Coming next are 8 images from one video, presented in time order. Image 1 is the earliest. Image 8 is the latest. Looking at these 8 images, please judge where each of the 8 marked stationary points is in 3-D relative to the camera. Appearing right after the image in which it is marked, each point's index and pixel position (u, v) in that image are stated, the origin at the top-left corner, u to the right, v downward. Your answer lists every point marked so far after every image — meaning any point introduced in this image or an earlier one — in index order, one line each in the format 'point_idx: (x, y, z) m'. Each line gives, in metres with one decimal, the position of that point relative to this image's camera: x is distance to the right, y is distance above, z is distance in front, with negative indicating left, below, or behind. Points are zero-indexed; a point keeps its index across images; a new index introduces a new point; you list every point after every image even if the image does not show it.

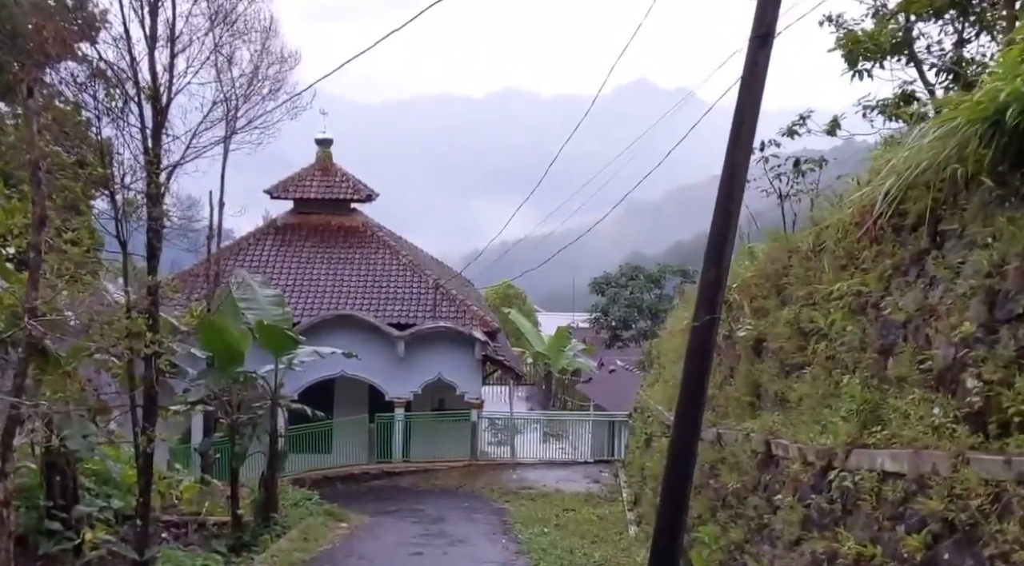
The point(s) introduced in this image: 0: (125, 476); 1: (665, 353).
0: (-4.1, -2.1, +12.0) m
1: (+2.2, -1.0, +16.2) m
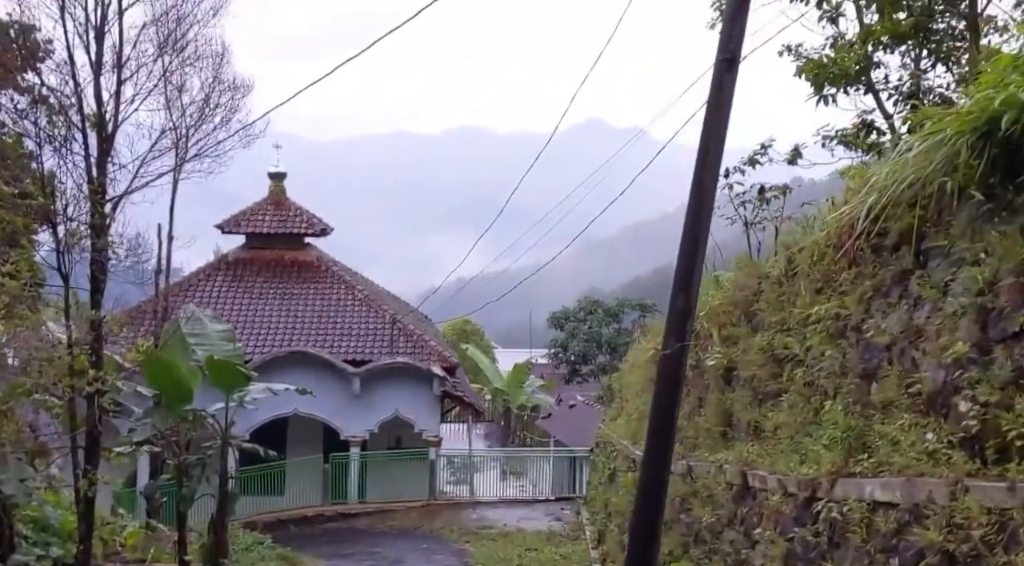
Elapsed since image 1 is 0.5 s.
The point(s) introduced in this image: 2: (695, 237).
0: (-4.5, -2.4, +11.5) m
1: (+1.7, -1.5, +15.9) m
2: (+1.3, +0.3, +7.9) m
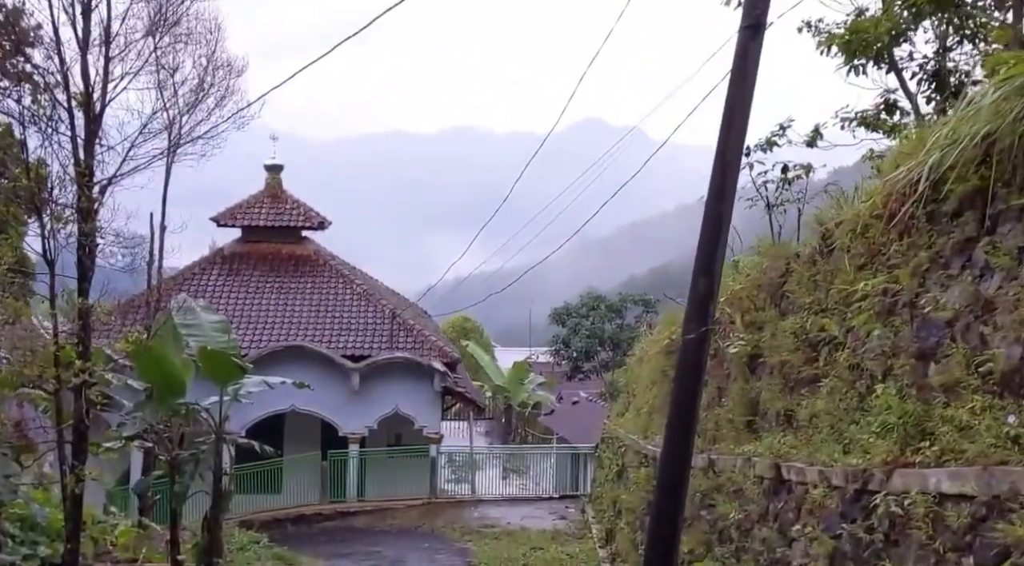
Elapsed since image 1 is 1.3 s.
0: (-4.4, -2.3, +11.0) m
1: (+1.7, -1.3, +15.4) m
2: (+1.3, +0.4, +7.5) m
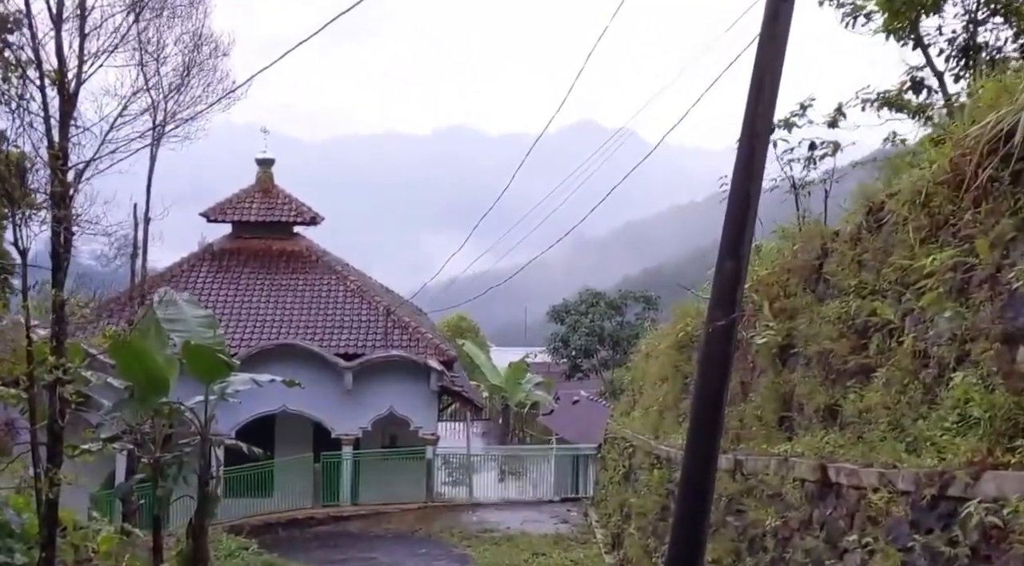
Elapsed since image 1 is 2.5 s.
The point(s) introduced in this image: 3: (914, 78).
0: (-4.4, -2.2, +10.3) m
1: (+1.7, -1.2, +14.8) m
2: (+1.4, +0.5, +6.8) m
3: (+3.7, +1.8, +10.5) m
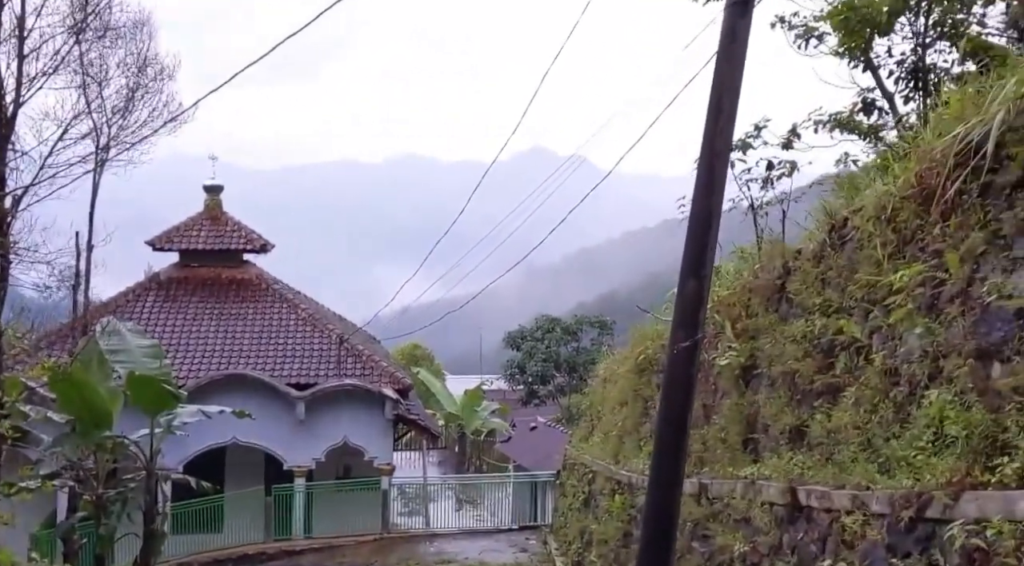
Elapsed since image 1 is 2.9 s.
0: (-4.8, -2.5, +9.8) m
1: (+1.2, -1.5, +14.6) m
2: (+1.1, +0.4, +6.6) m
3: (+3.3, +1.7, +10.5) m
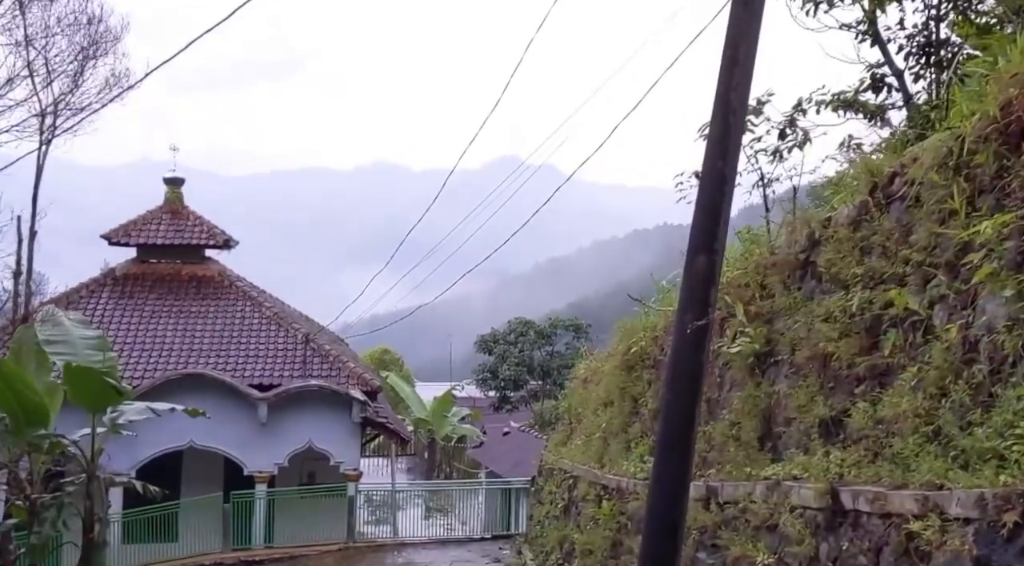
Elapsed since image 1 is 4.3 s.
0: (-4.9, -2.3, +8.8) m
1: (+0.9, -1.5, +13.7) m
2: (+1.1, +0.6, +5.8) m
3: (+3.1, +1.8, +9.7) m
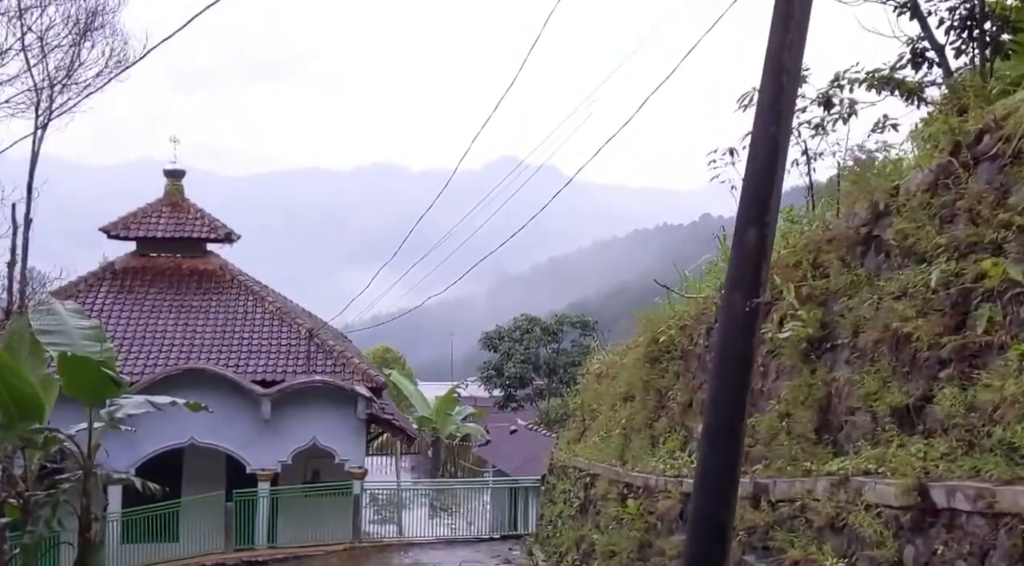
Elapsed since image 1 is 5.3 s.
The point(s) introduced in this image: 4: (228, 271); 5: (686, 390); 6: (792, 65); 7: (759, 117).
0: (-4.8, -2.2, +8.3) m
1: (+1.0, -1.4, +13.2) m
2: (+1.2, +0.7, +5.3) m
3: (+3.3, +1.9, +9.2) m
4: (-4.9, +0.2, +19.6) m
5: (+1.3, -0.8, +8.4) m
6: (+1.3, +1.0, +5.3) m
7: (+1.2, +0.8, +5.3) m
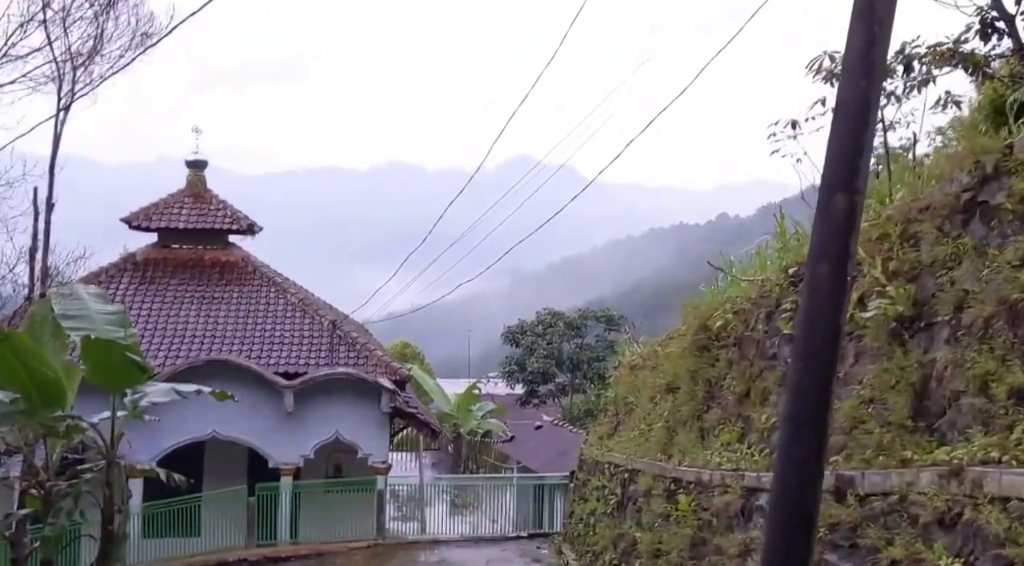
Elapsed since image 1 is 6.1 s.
0: (-4.5, -2.1, +7.9) m
1: (+1.4, -1.2, +12.8) m
2: (+1.5, +0.8, +4.8) m
3: (+3.6, +2.0, +8.7) m
4: (-4.4, +0.4, +19.2) m
5: (+1.6, -0.7, +7.9) m
6: (+1.6, +1.2, +4.9) m
7: (+1.5, +0.9, +4.9) m
